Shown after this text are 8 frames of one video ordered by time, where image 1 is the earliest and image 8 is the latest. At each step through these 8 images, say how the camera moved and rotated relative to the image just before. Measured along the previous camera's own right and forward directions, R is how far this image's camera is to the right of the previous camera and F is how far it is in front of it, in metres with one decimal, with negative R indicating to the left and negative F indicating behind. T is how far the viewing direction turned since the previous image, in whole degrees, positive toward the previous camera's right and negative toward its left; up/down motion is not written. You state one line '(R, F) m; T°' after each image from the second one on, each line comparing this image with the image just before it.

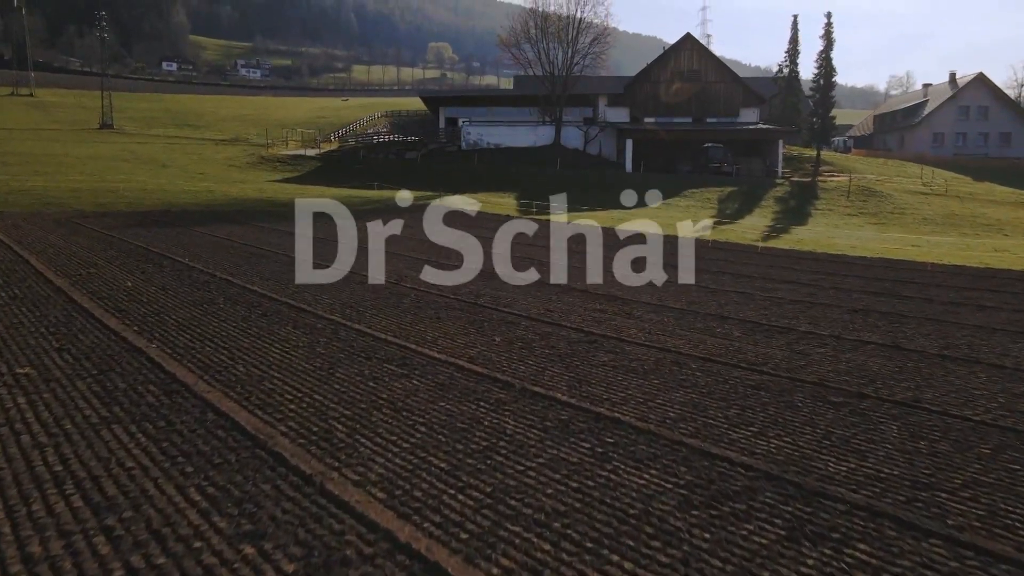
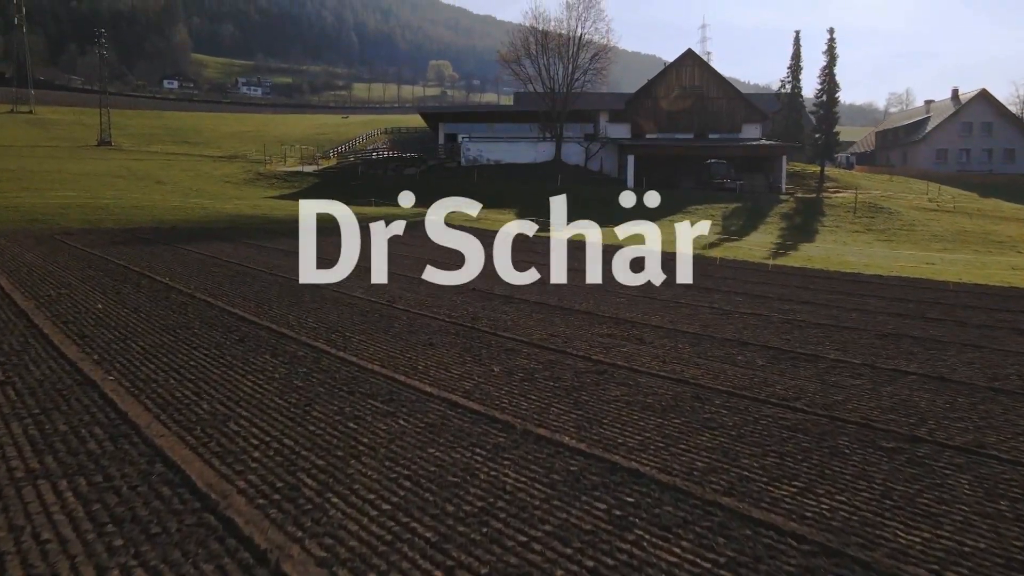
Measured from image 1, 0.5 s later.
(0.0, +1.0) m; 0°
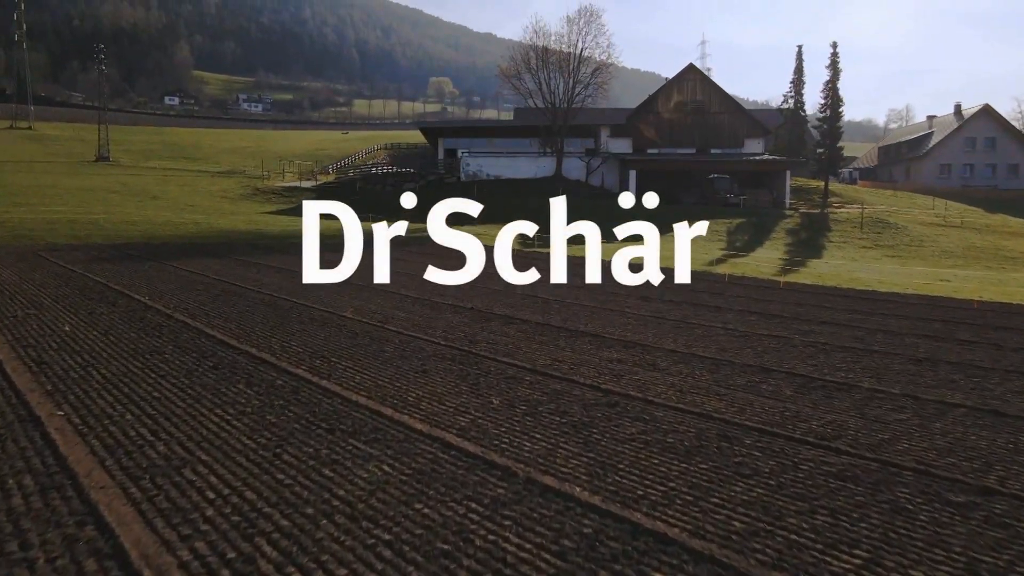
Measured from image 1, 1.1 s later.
(0.0, +1.0) m; 0°
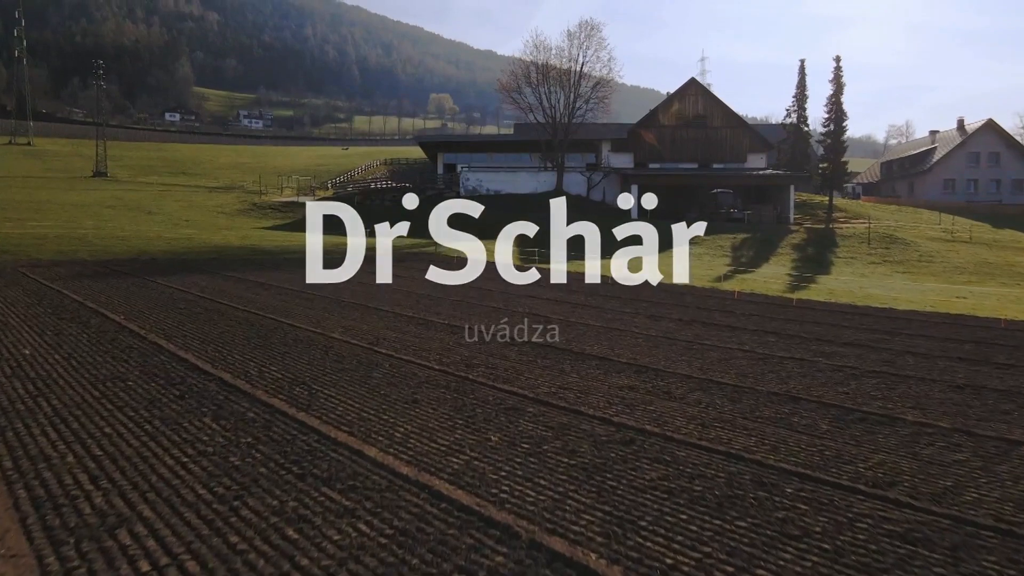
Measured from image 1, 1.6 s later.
(0.0, +1.0) m; 0°
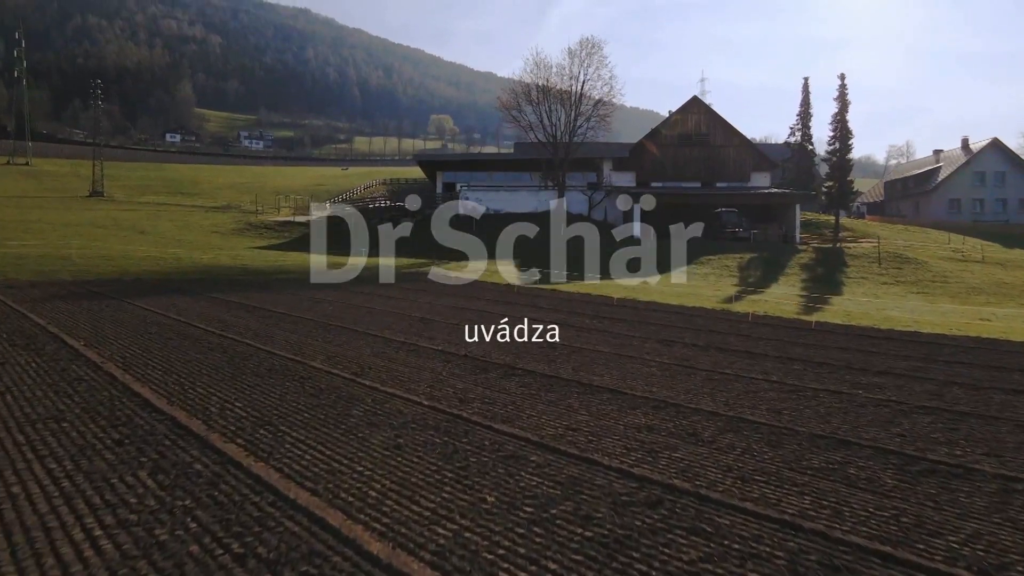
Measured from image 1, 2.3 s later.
(0.0, +1.4) m; 0°
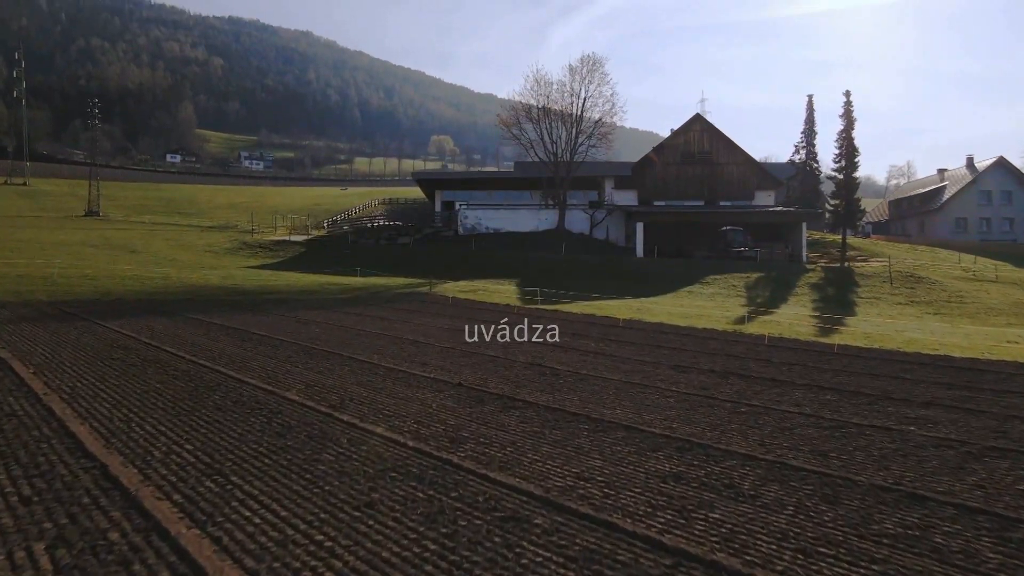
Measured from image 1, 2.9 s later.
(0.0, +1.4) m; 0°
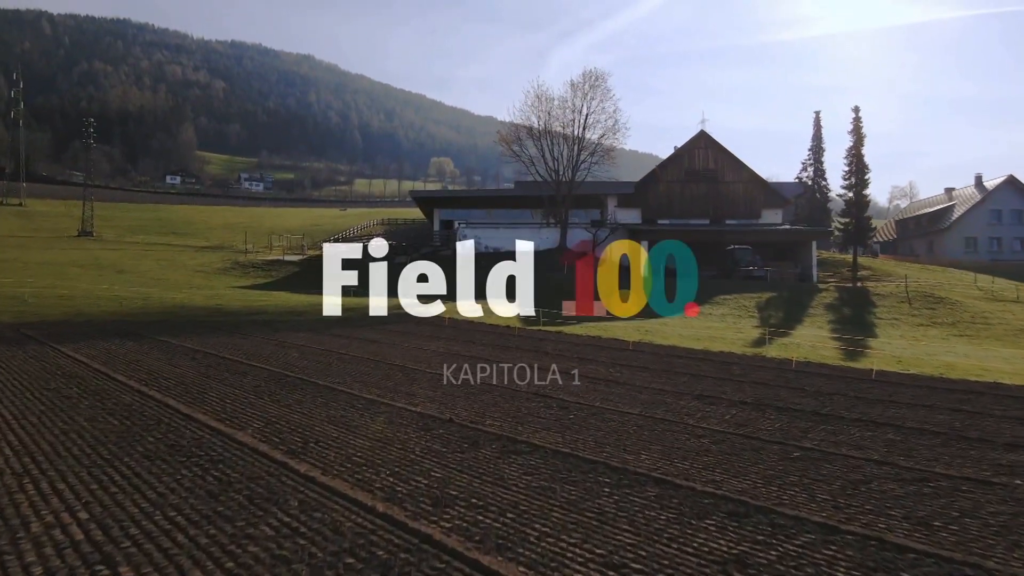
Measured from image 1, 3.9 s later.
(0.0, +1.9) m; 0°
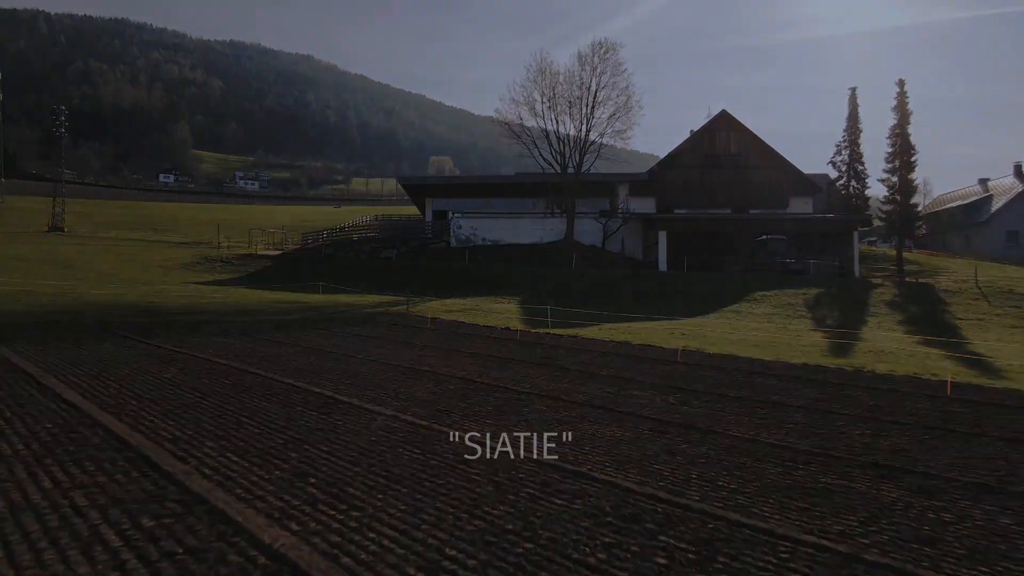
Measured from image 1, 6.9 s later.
(0.0, +6.7) m; 0°
